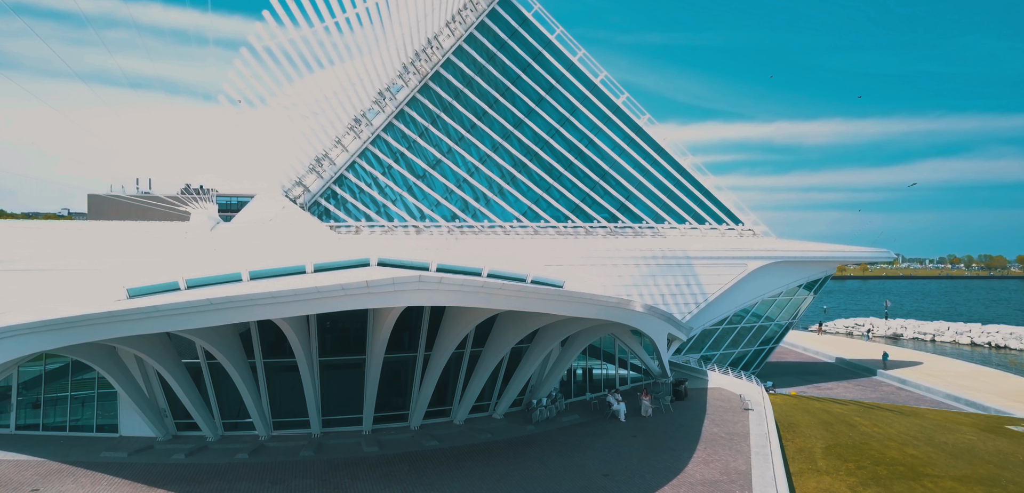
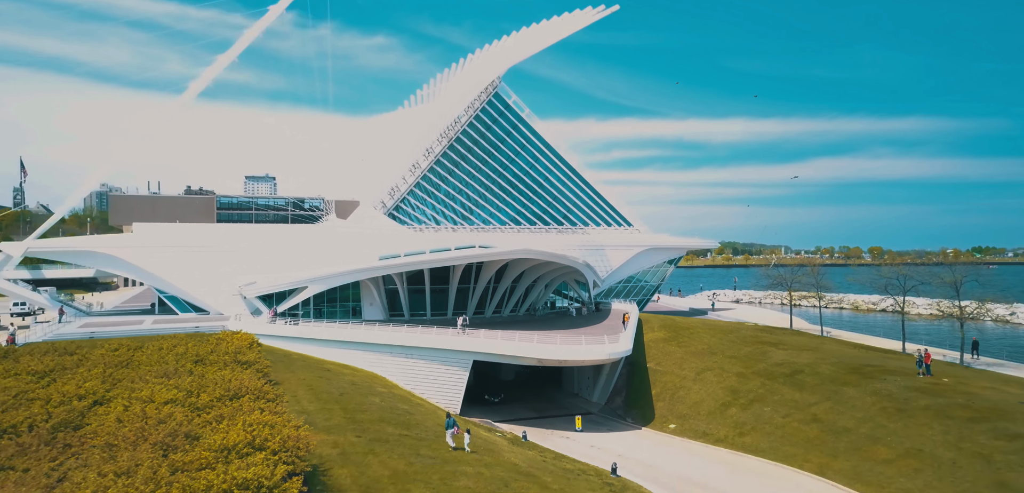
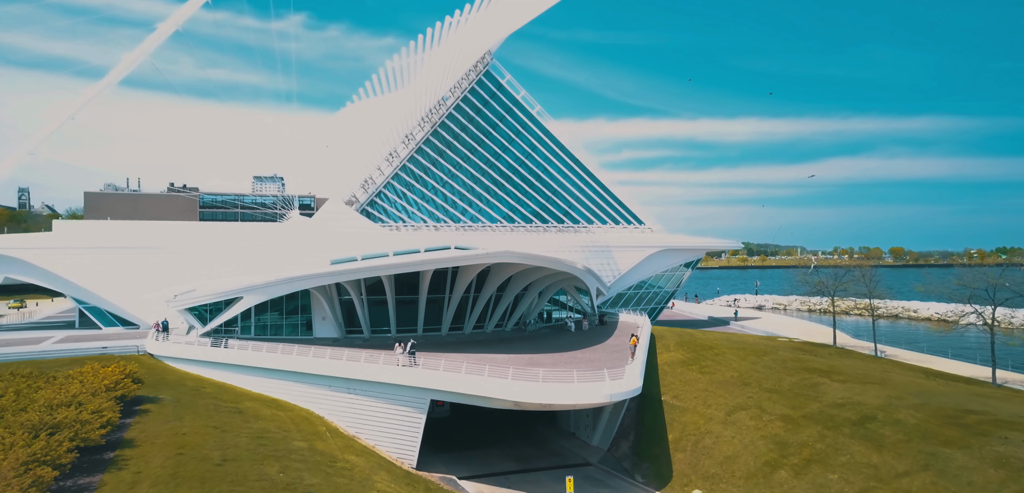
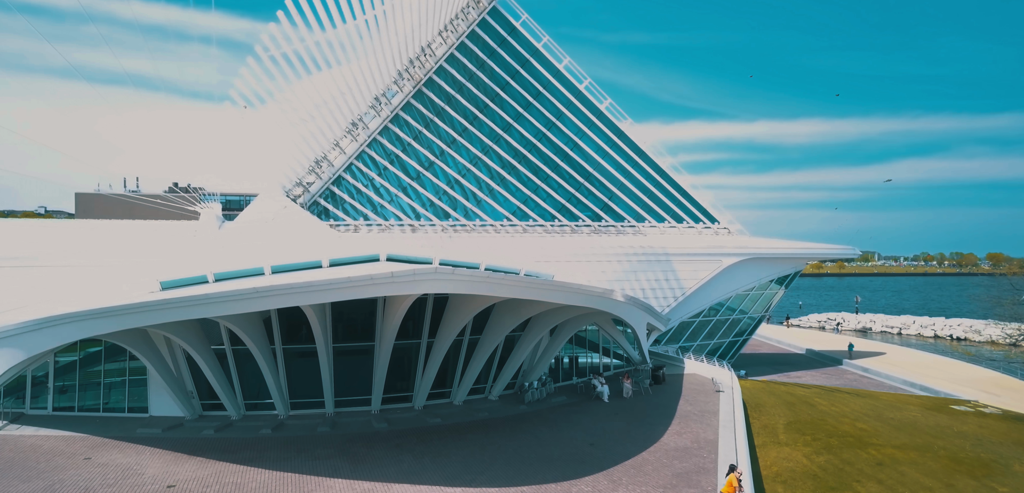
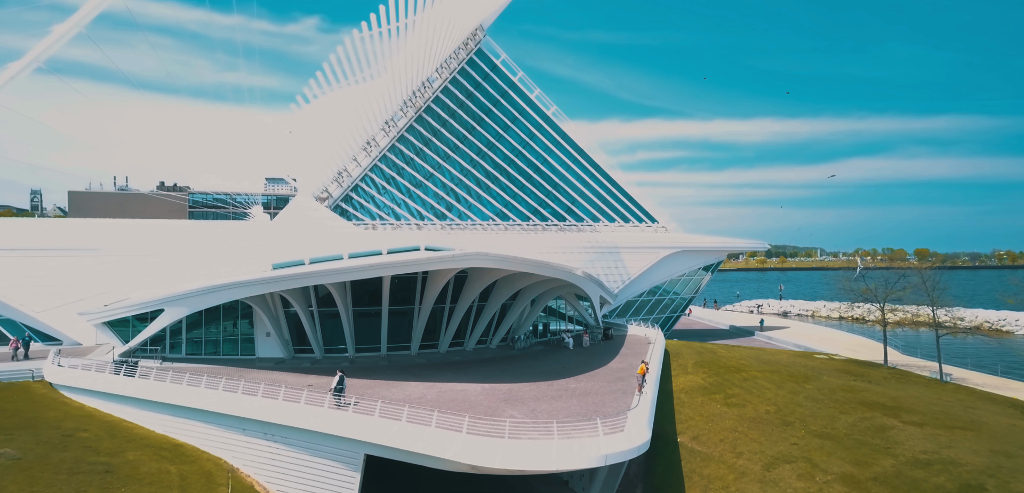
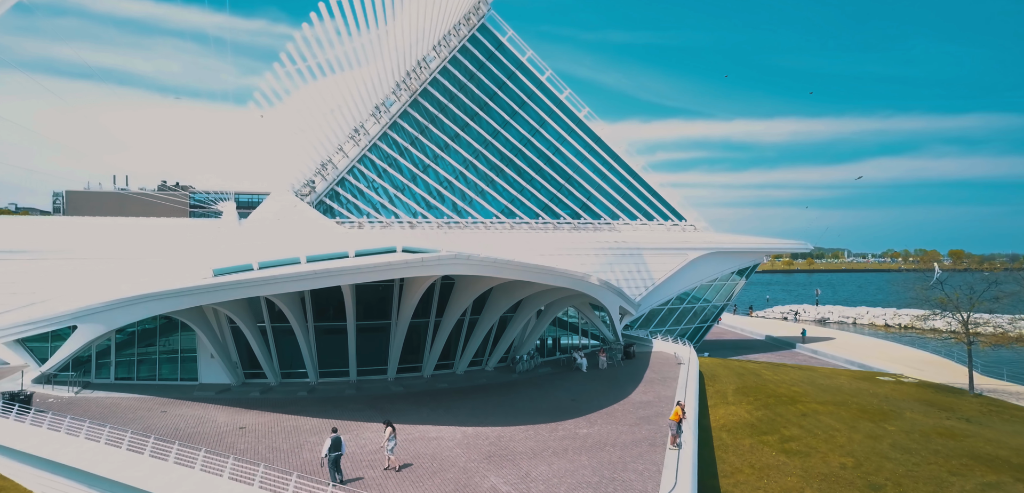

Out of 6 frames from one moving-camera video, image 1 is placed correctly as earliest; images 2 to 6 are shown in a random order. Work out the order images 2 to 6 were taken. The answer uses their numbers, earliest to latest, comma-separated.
4, 6, 5, 3, 2
